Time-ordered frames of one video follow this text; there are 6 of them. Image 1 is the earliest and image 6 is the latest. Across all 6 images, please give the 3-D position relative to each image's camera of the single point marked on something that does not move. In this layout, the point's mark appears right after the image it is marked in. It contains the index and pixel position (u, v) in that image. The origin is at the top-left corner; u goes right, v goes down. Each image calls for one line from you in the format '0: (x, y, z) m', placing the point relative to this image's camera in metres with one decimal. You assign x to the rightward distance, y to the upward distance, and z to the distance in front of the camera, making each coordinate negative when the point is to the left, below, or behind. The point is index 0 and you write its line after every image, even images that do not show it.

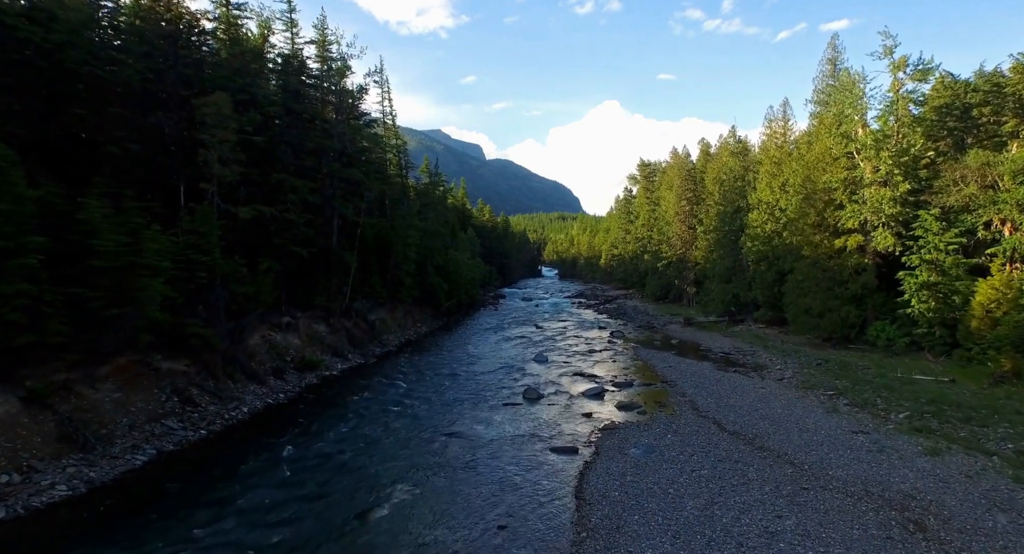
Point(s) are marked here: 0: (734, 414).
0: (+8.1, -5.0, +19.9) m
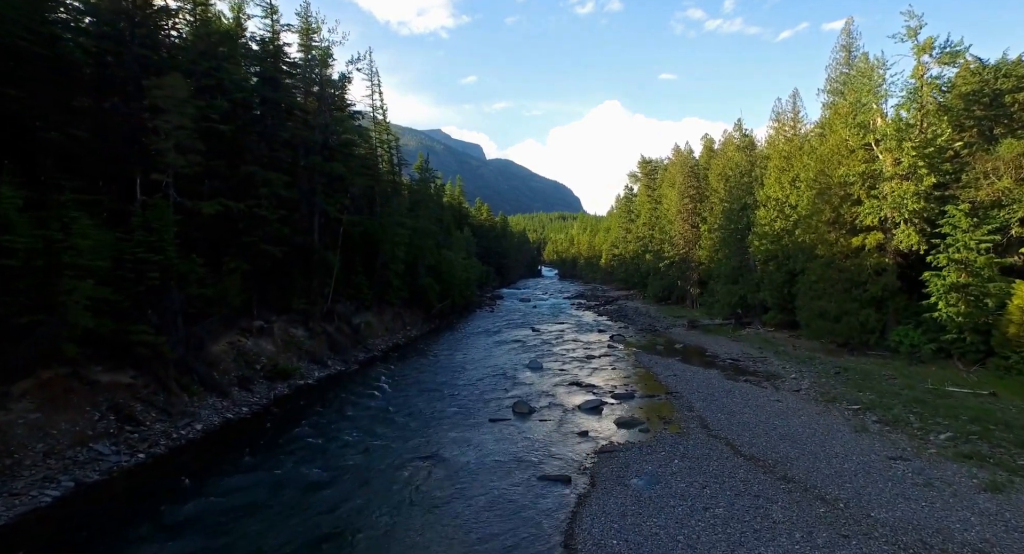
0: (+7.7, -5.0, +17.6) m
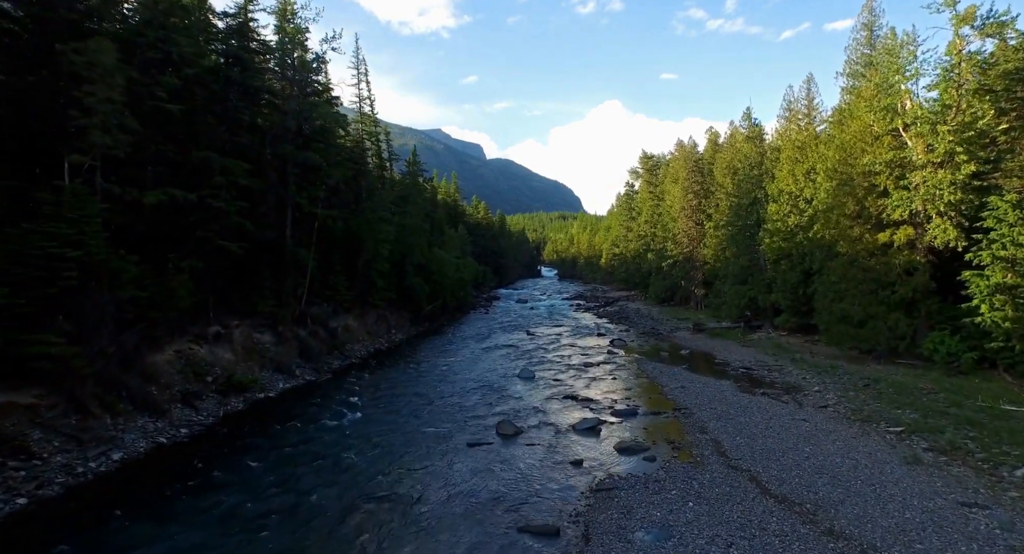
0: (+7.1, -5.0, +14.6) m
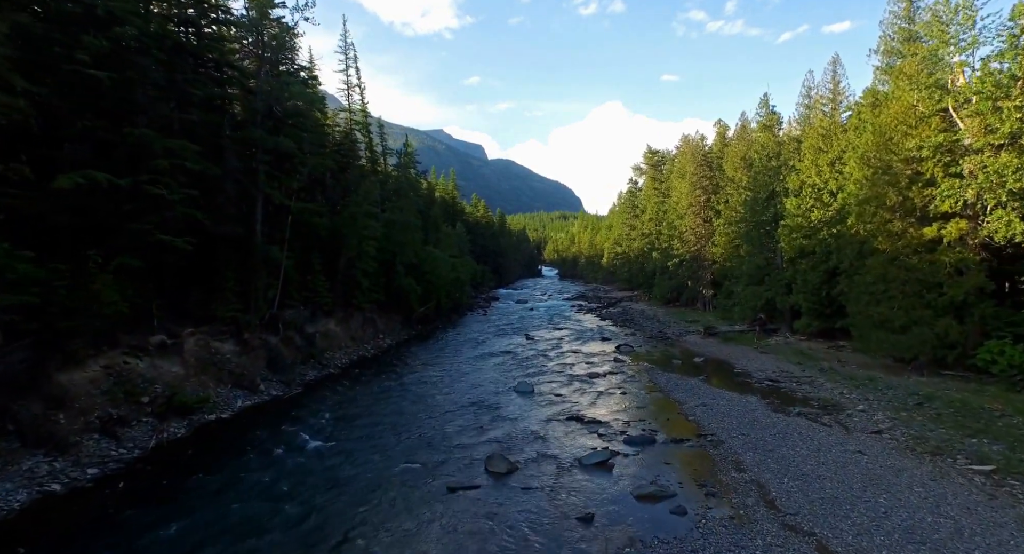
0: (+6.9, -5.0, +11.2) m
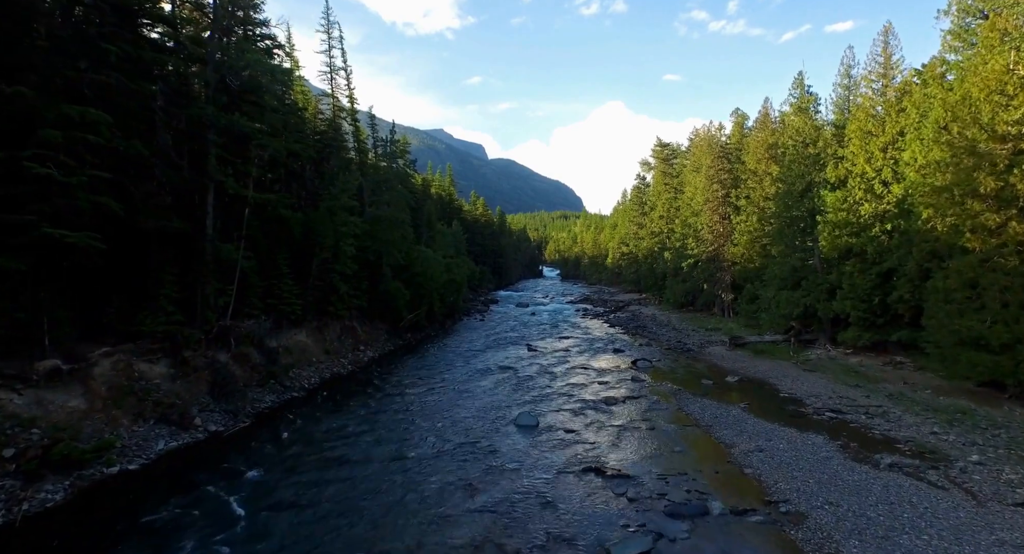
0: (+6.9, -5.2, +6.3) m
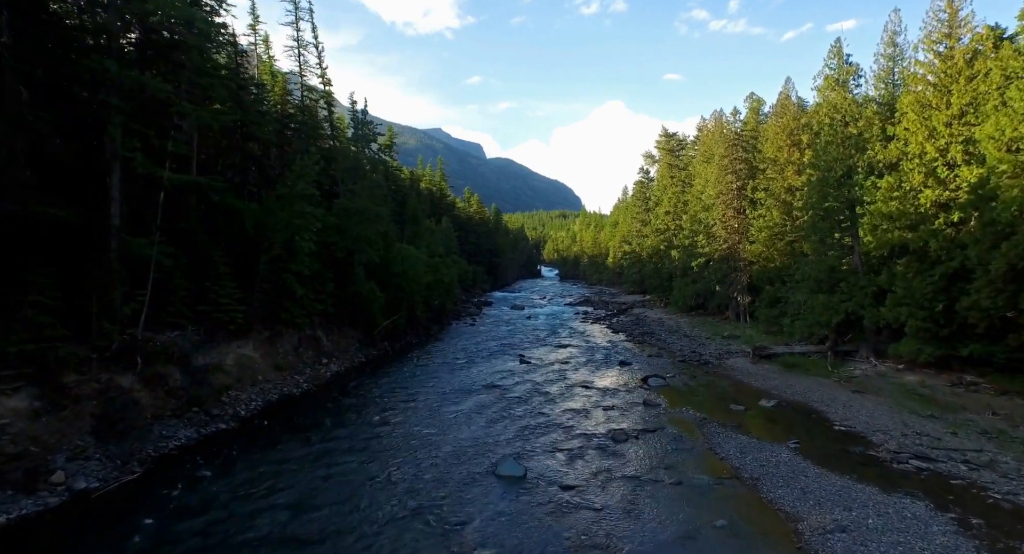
0: (+6.3, -5.3, +1.1) m
